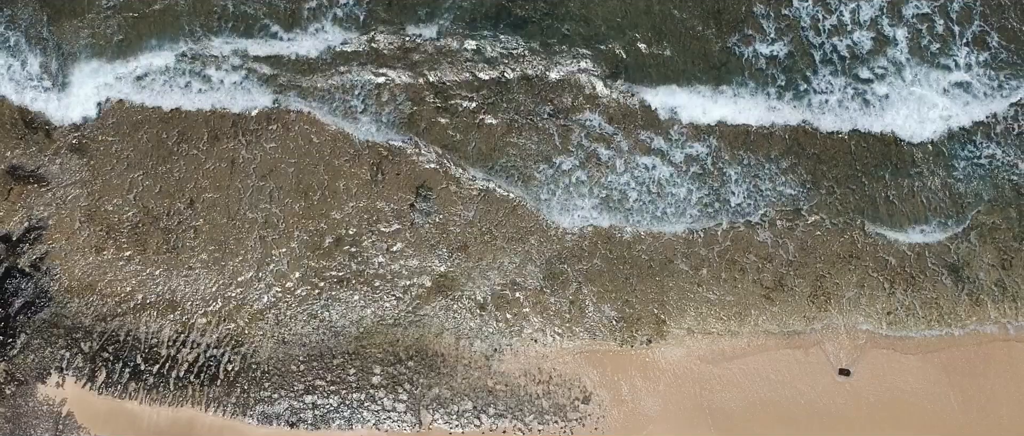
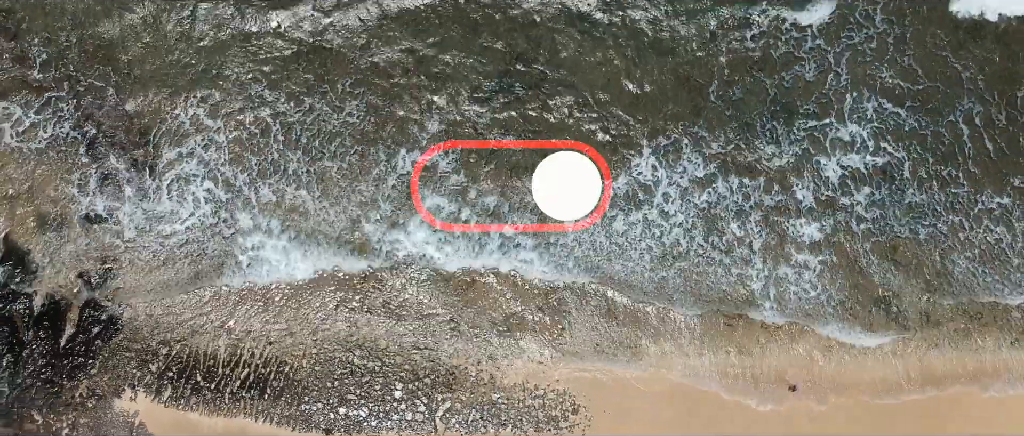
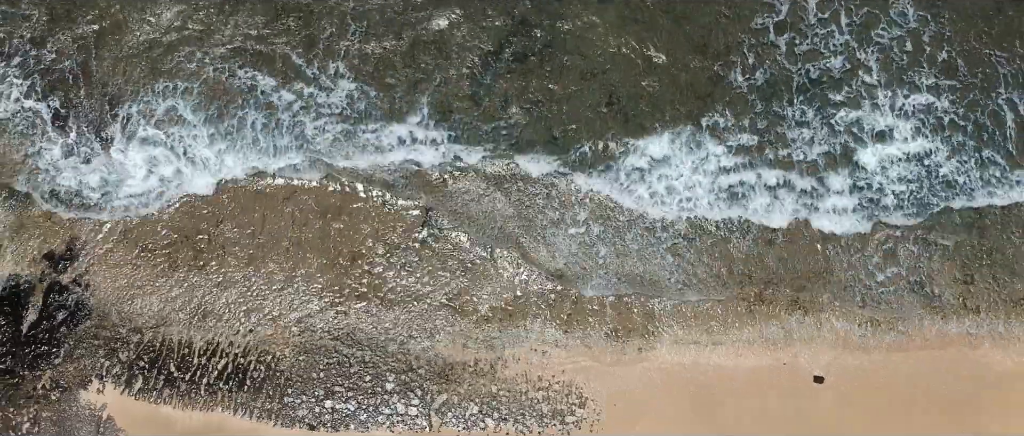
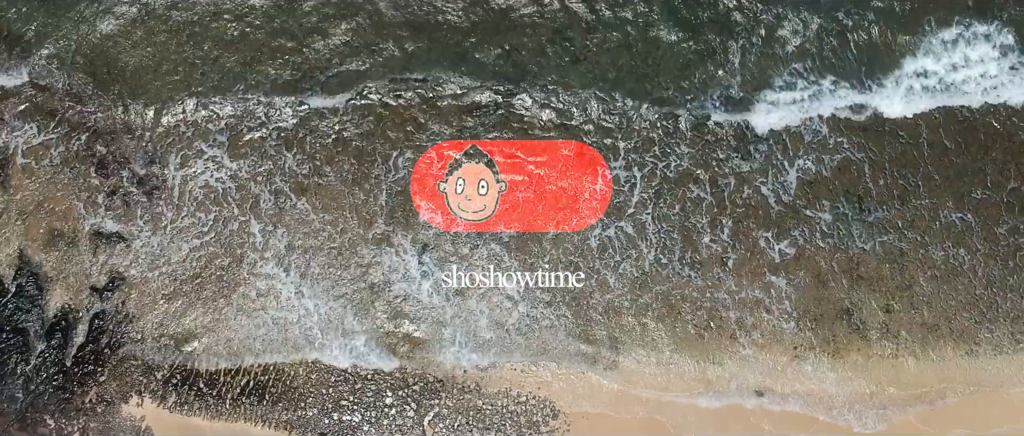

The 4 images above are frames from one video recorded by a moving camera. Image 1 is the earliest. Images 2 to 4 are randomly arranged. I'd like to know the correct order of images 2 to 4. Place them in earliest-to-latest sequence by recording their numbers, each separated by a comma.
3, 2, 4
